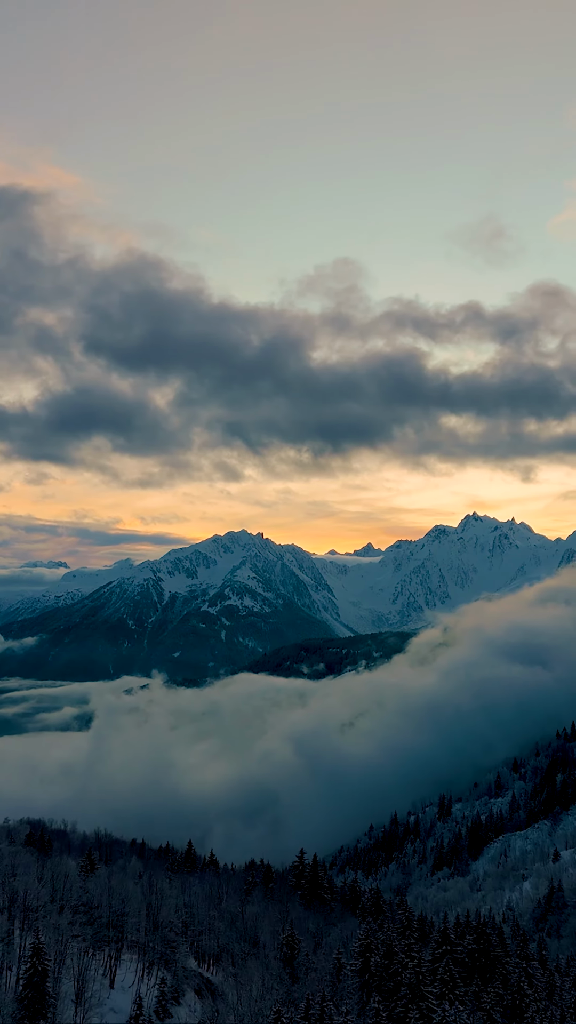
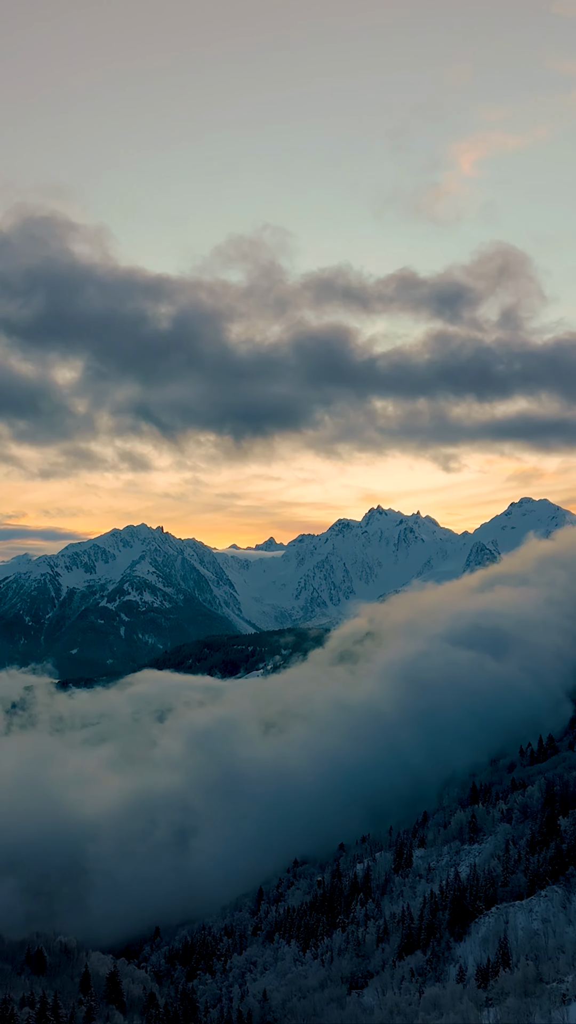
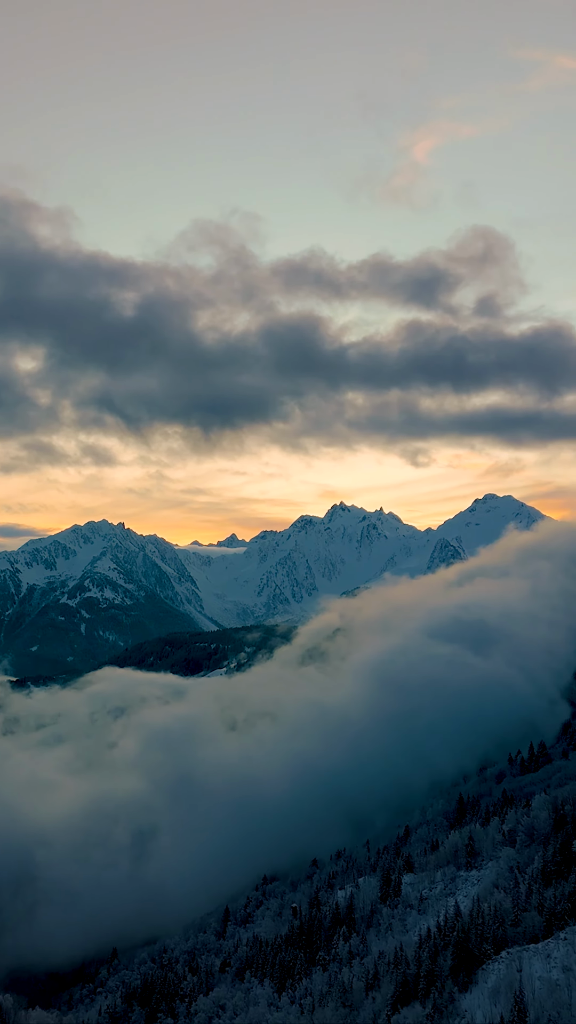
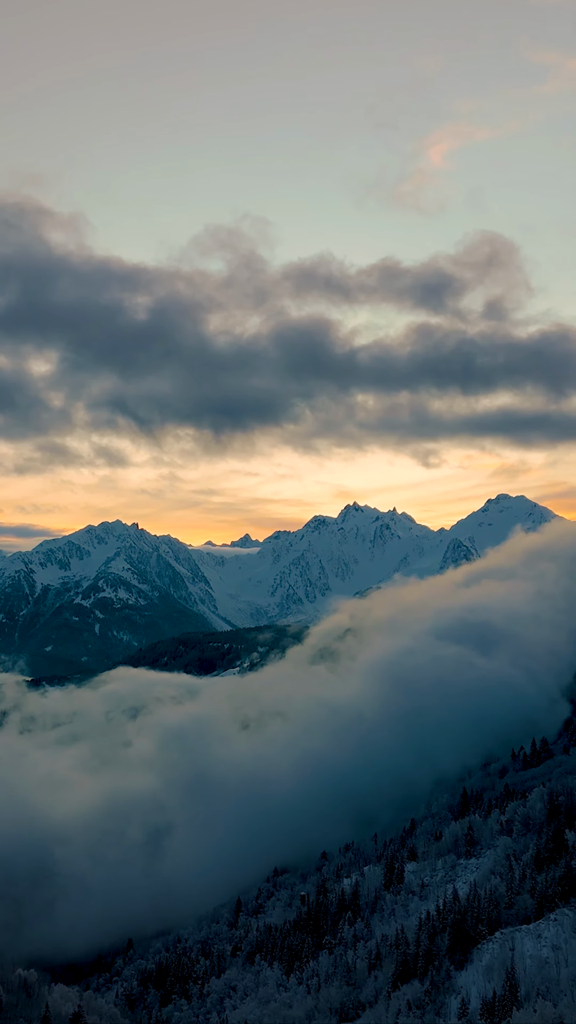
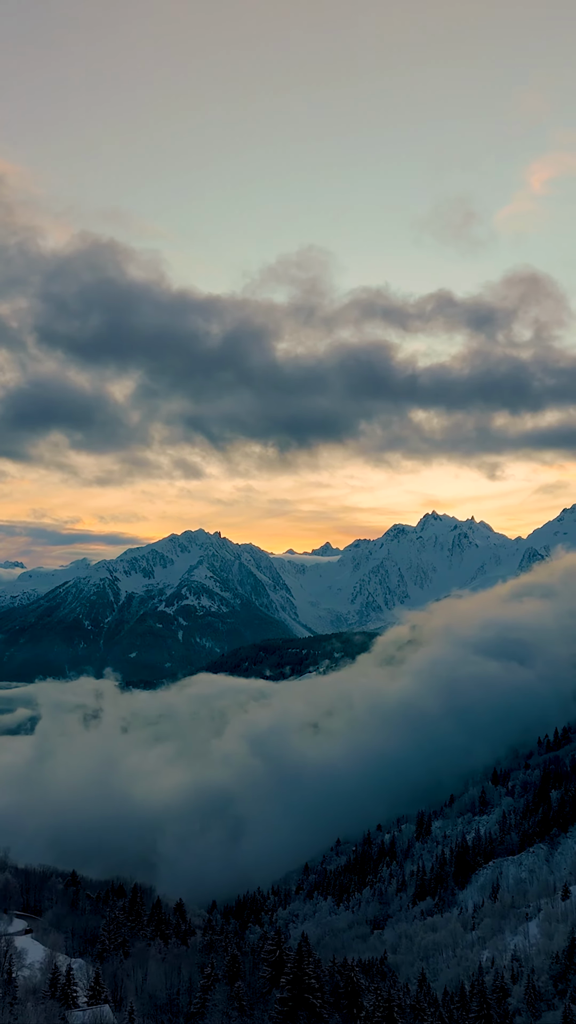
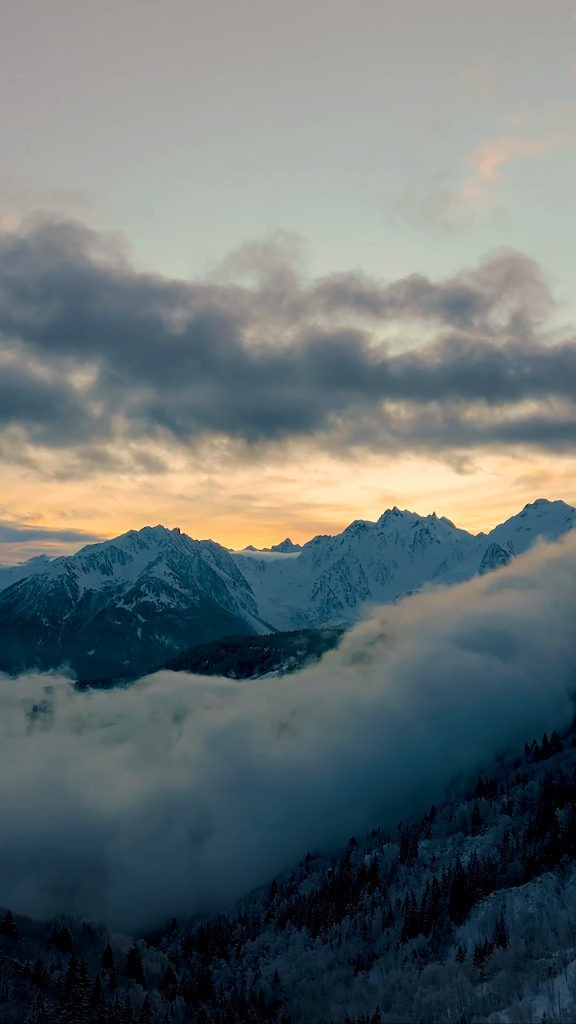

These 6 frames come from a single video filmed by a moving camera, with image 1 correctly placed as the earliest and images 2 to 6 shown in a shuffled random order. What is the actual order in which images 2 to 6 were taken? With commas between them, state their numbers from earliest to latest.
5, 6, 2, 4, 3
